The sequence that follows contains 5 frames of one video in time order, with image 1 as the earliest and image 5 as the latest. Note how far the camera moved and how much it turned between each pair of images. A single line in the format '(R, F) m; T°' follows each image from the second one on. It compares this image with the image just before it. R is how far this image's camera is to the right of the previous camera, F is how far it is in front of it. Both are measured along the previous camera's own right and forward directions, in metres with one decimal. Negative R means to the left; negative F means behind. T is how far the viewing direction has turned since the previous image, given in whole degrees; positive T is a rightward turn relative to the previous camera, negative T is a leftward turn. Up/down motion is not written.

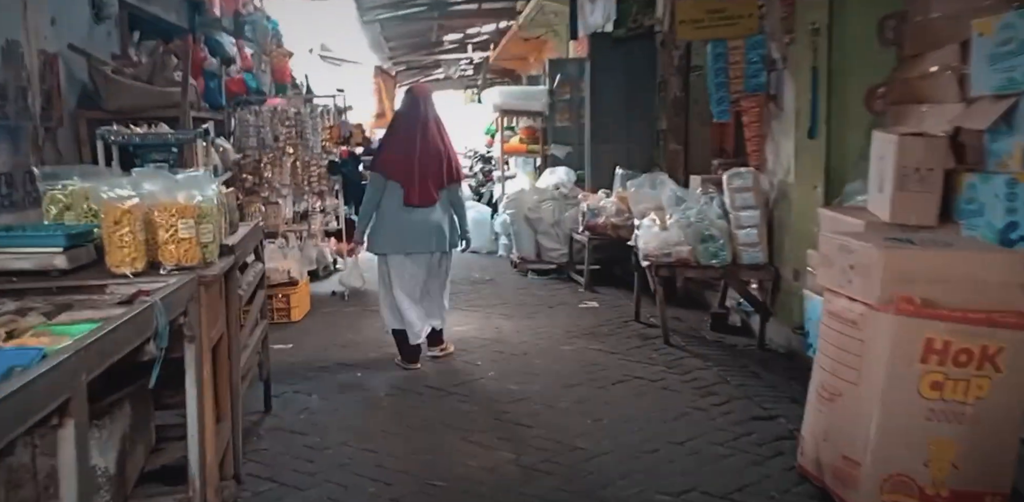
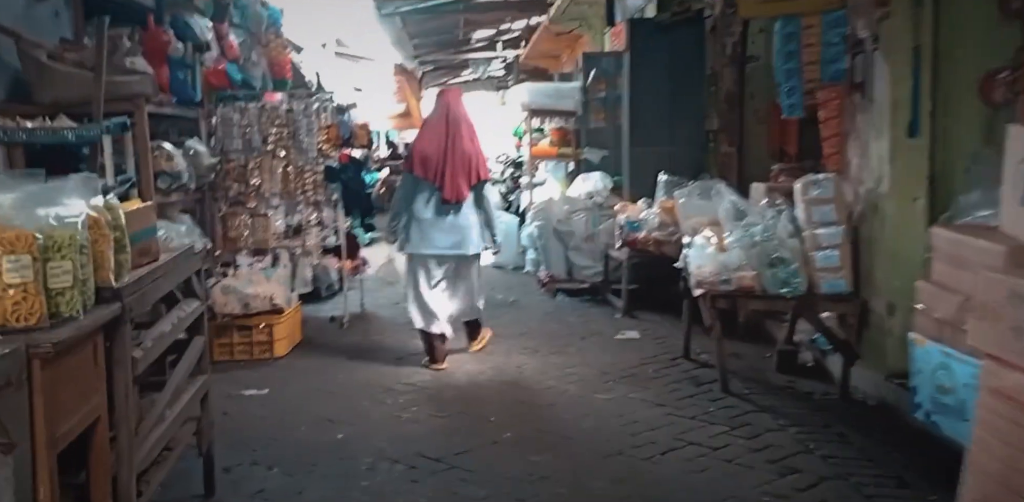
(+0.1, +0.9) m; -2°
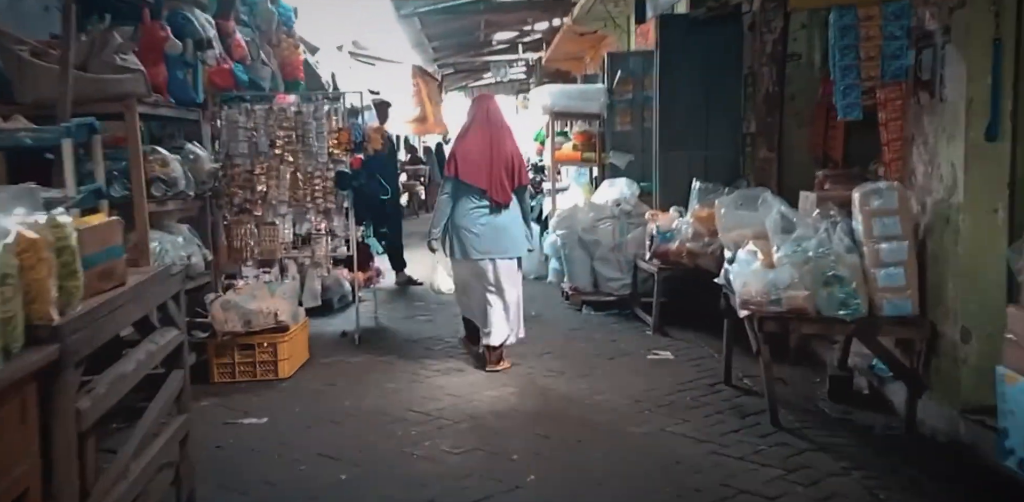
(0.0, +0.4) m; -1°
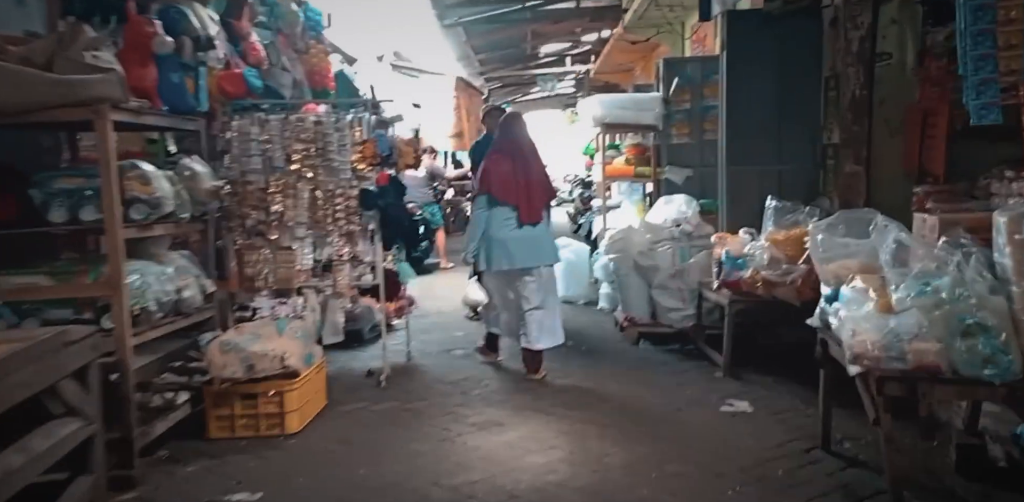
(0.0, +0.7) m; -3°
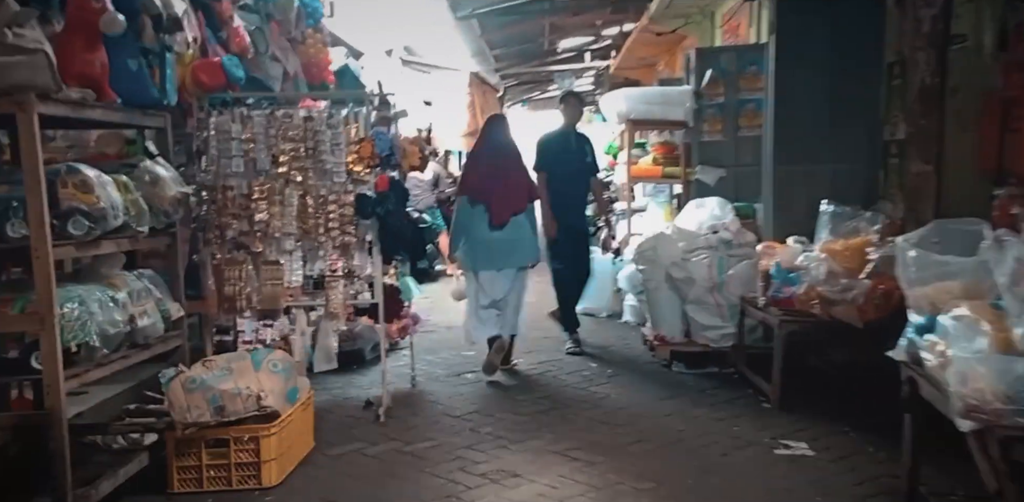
(0.0, +0.6) m; -1°
